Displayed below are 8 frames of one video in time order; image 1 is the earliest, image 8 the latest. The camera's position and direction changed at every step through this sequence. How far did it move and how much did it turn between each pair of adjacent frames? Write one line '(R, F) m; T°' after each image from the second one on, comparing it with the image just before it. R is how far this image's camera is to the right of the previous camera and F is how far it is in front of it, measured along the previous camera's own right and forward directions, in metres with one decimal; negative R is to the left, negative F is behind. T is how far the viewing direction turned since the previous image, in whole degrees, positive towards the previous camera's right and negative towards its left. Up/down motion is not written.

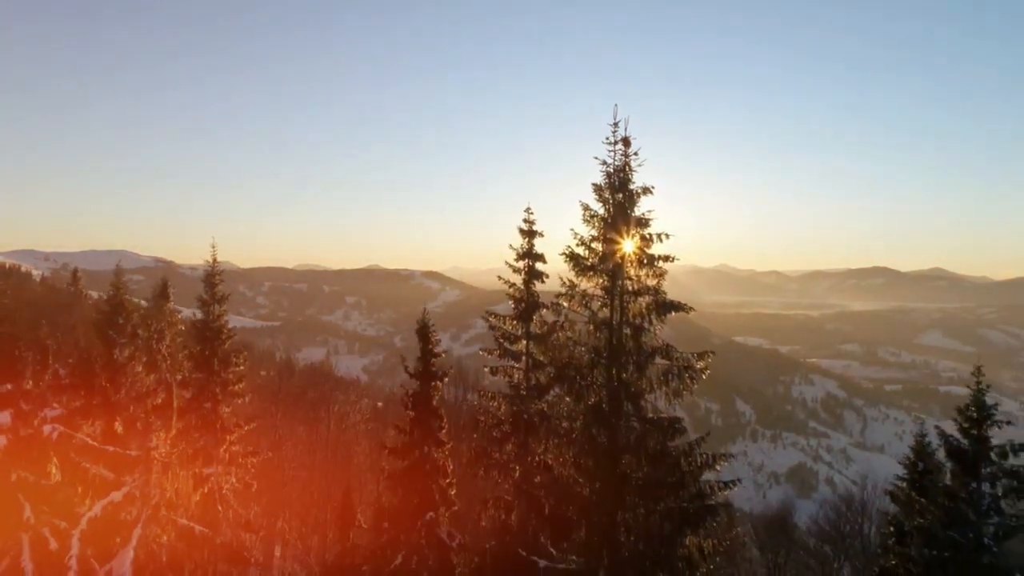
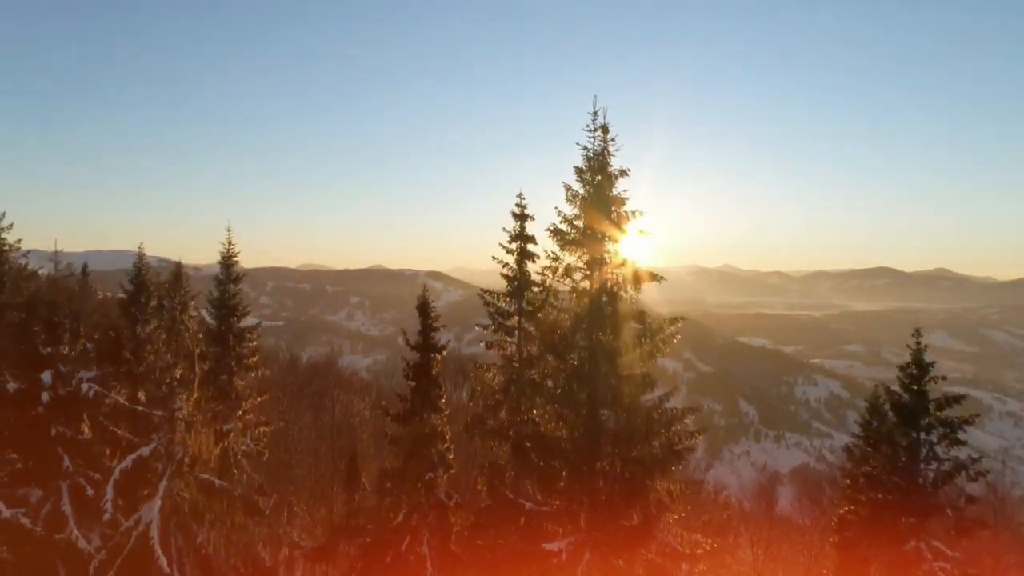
(+0.2, -1.0) m; 0°
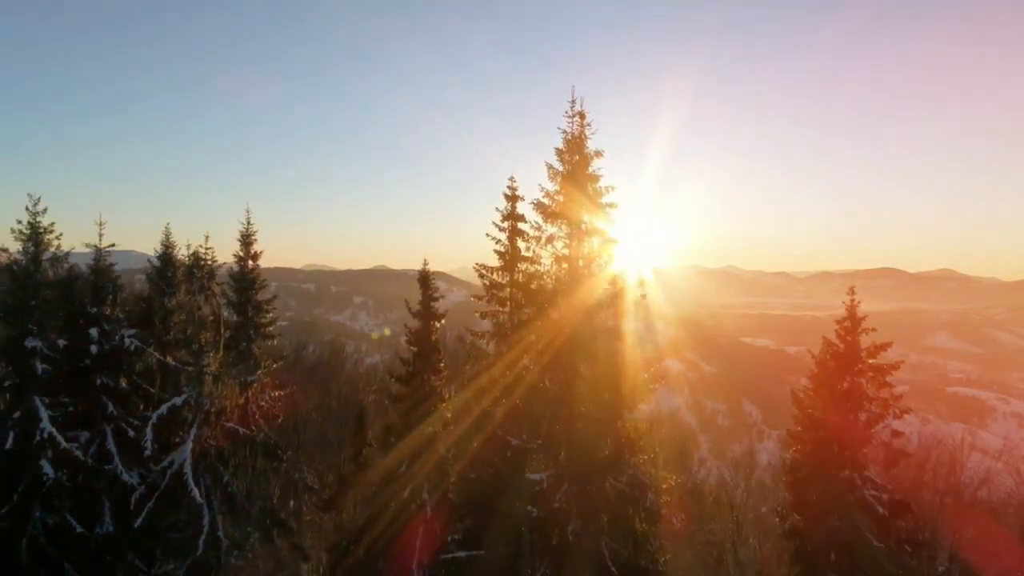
(+0.3, -1.4) m; 0°
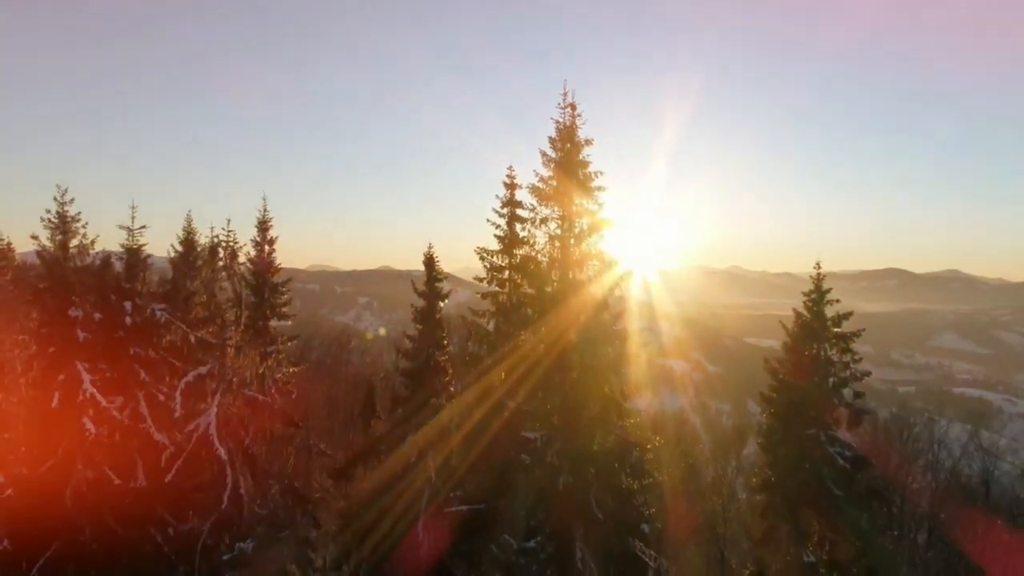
(+0.1, -1.1) m; 0°
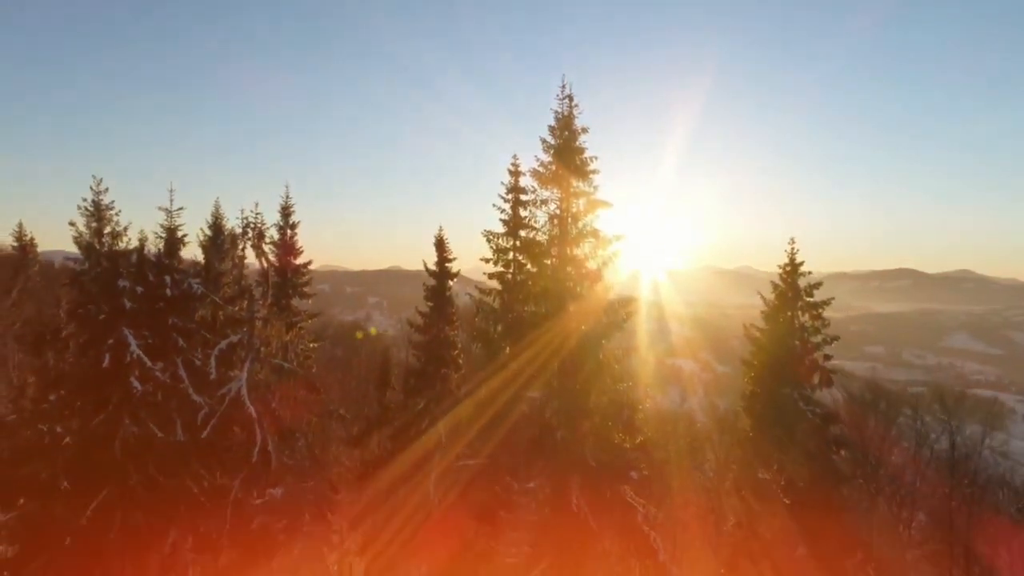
(+0.1, -1.3) m; -1°
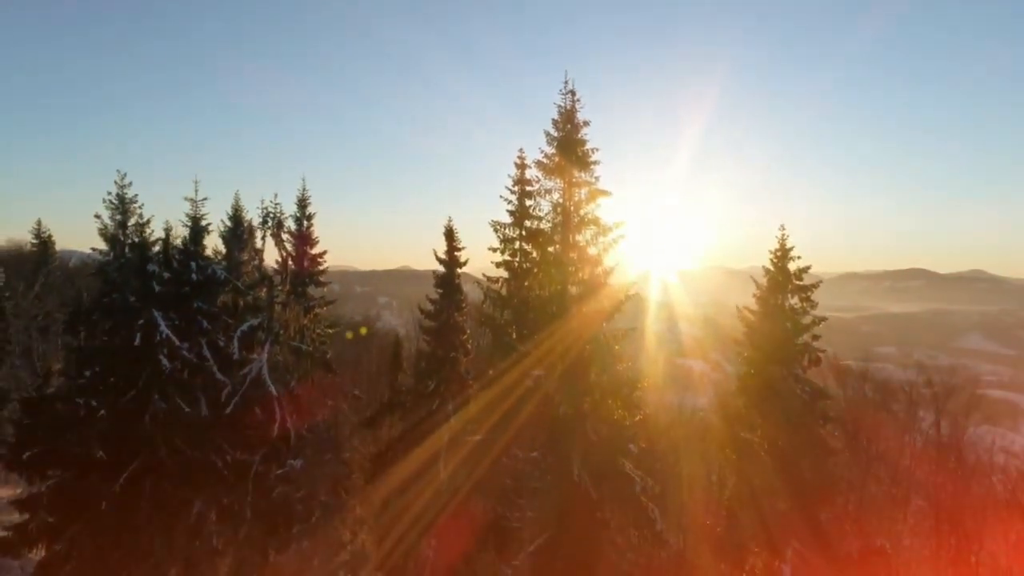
(+0.1, -0.8) m; -1°
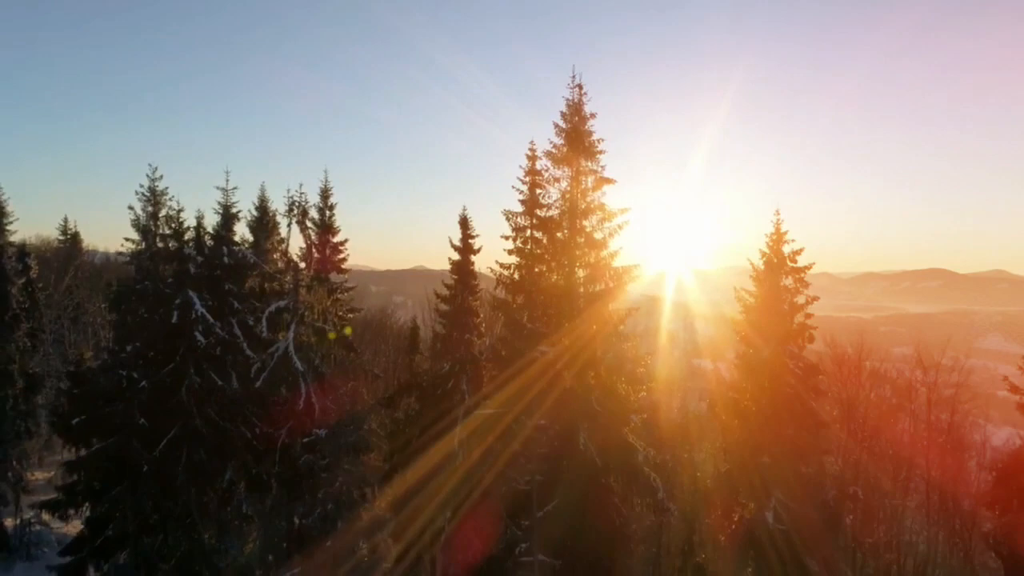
(+0.1, -0.9) m; -1°
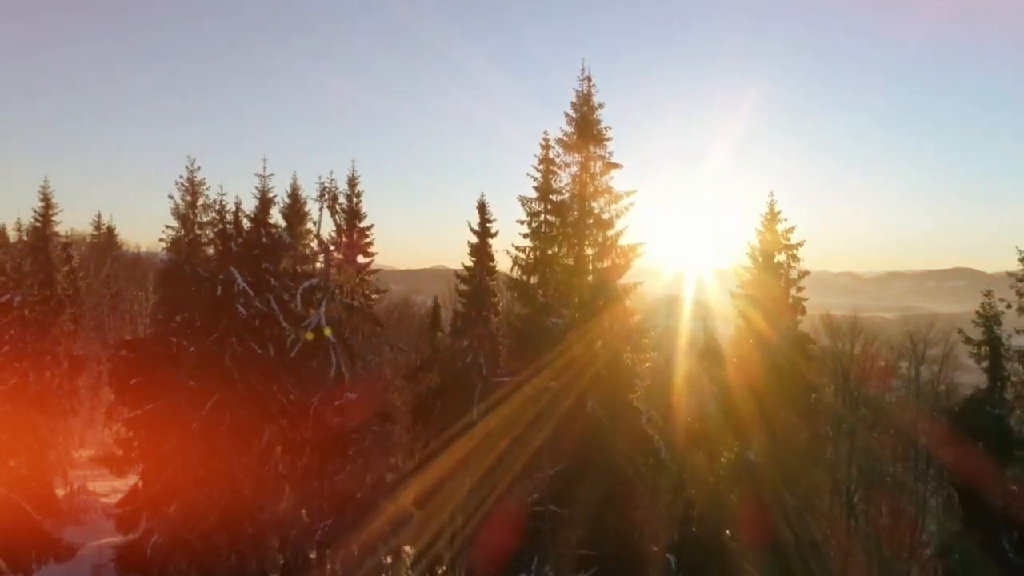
(+0.1, -1.3) m; -2°
